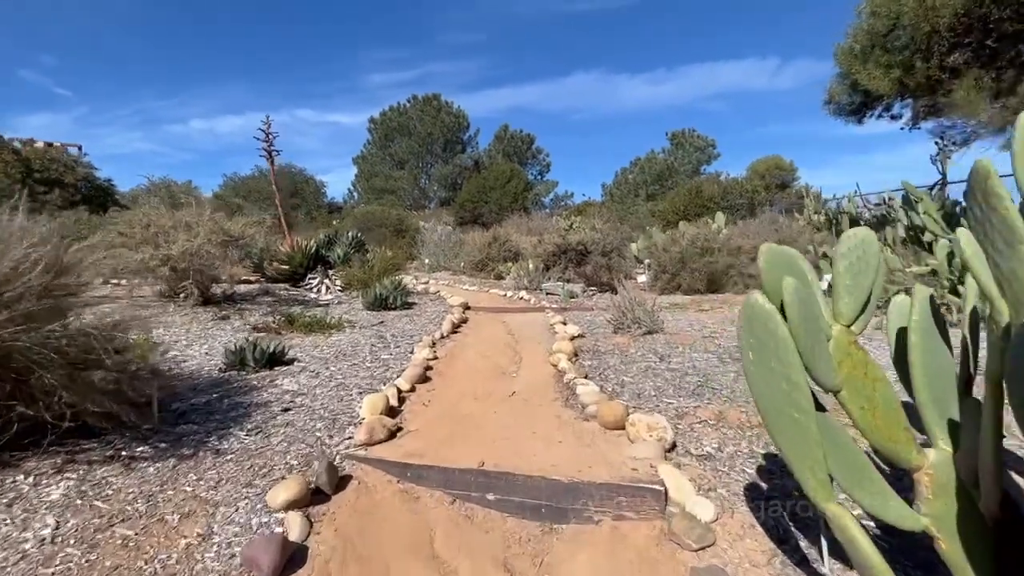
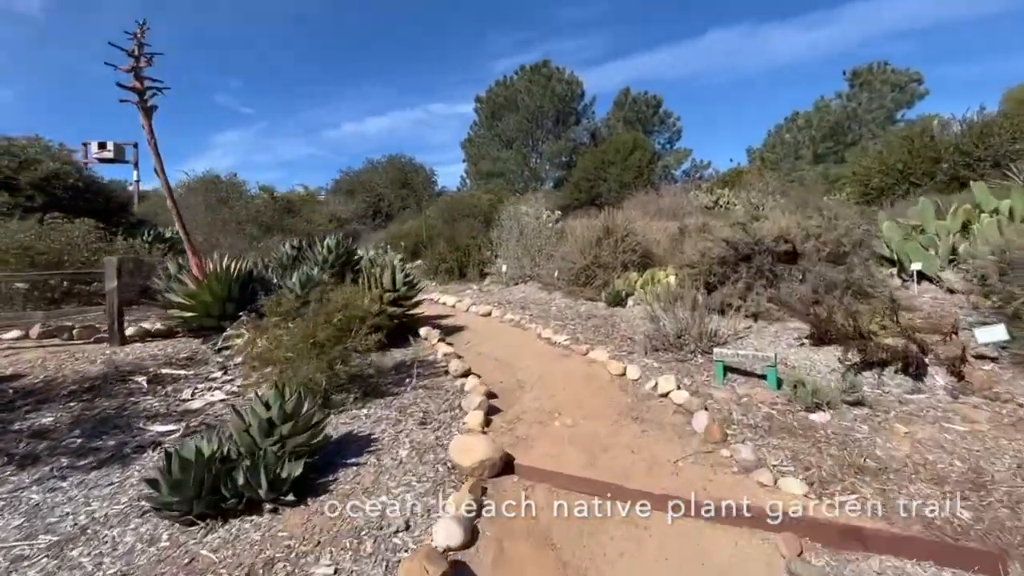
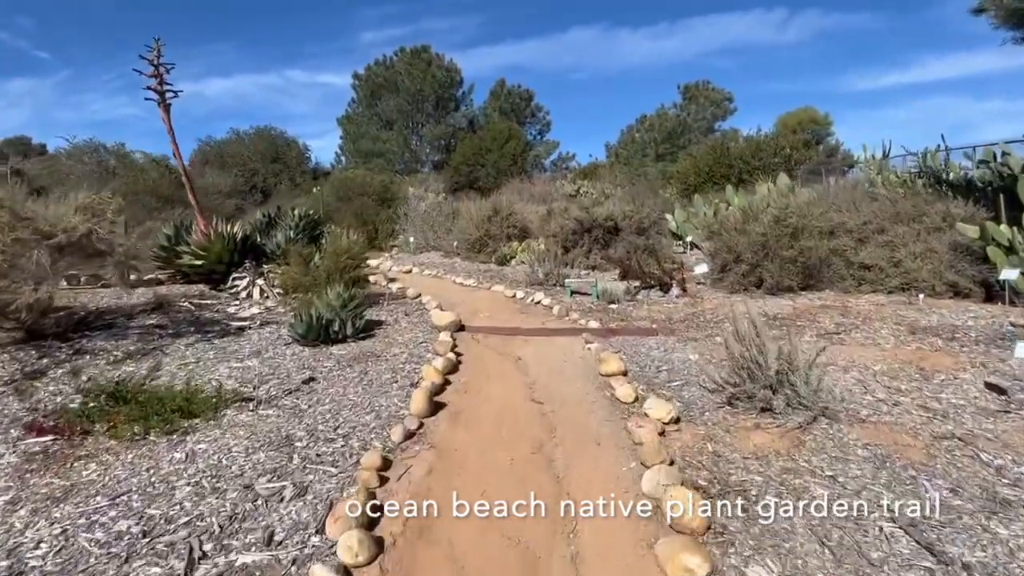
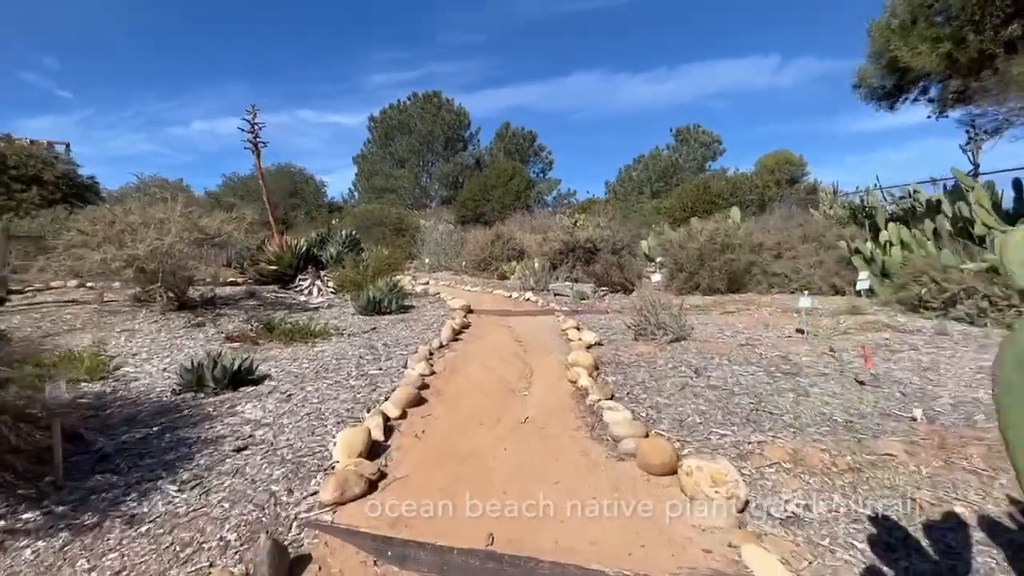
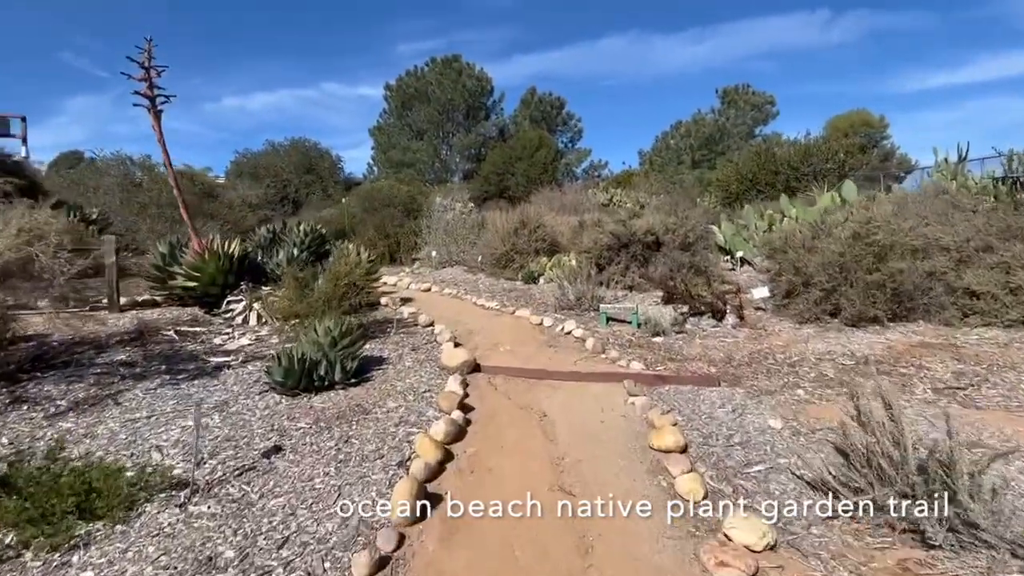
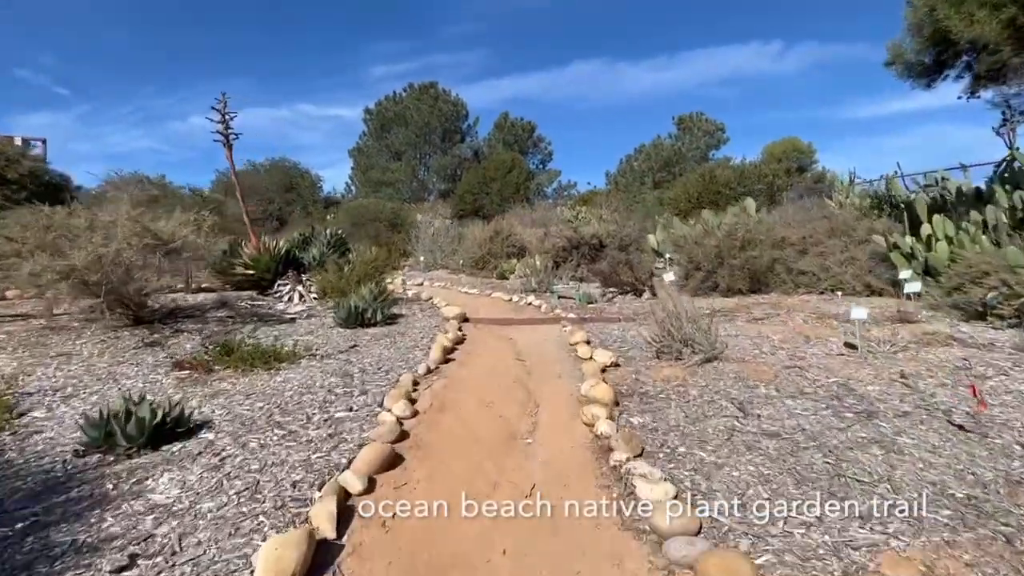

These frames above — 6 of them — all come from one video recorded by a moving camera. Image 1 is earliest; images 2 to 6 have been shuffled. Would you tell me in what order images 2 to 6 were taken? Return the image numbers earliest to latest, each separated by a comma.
4, 6, 3, 5, 2
